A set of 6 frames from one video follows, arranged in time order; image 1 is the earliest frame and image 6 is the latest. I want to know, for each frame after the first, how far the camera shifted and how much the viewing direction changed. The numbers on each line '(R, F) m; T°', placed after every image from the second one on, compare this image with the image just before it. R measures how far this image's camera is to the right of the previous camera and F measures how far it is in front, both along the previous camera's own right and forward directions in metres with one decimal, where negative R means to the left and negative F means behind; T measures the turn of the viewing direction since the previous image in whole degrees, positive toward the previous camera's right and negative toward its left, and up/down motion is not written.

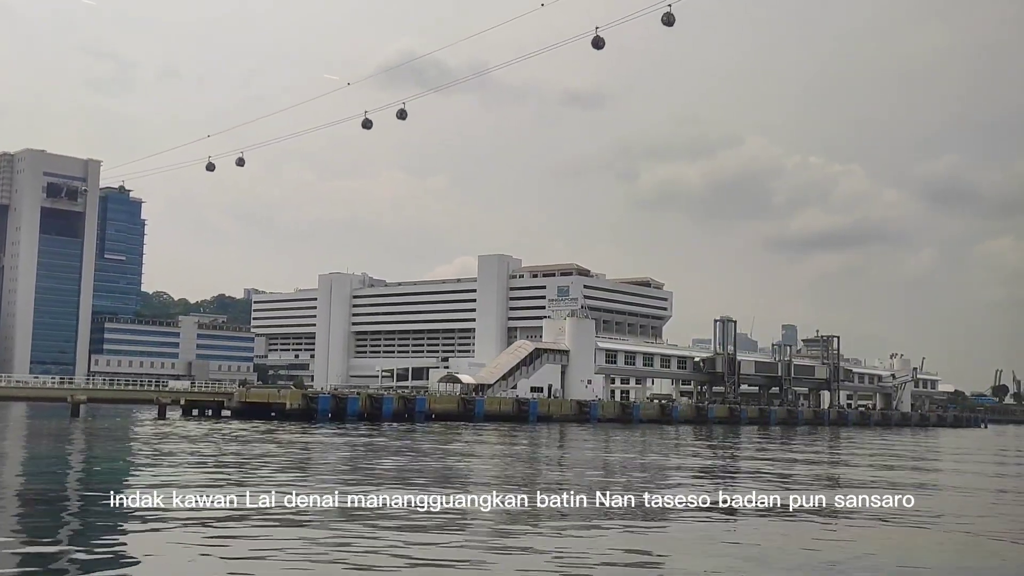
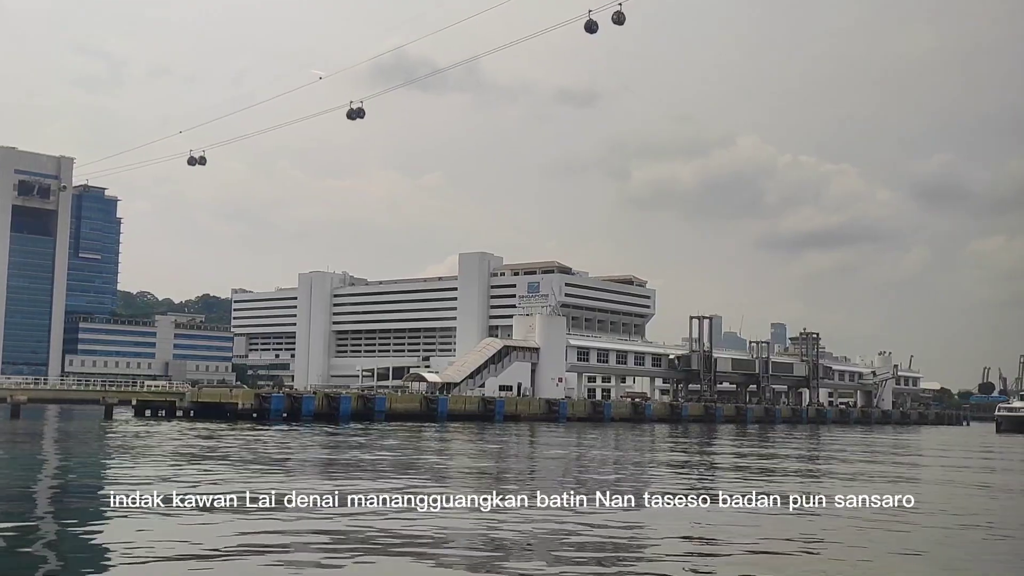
(+1.2, +1.2) m; 0°
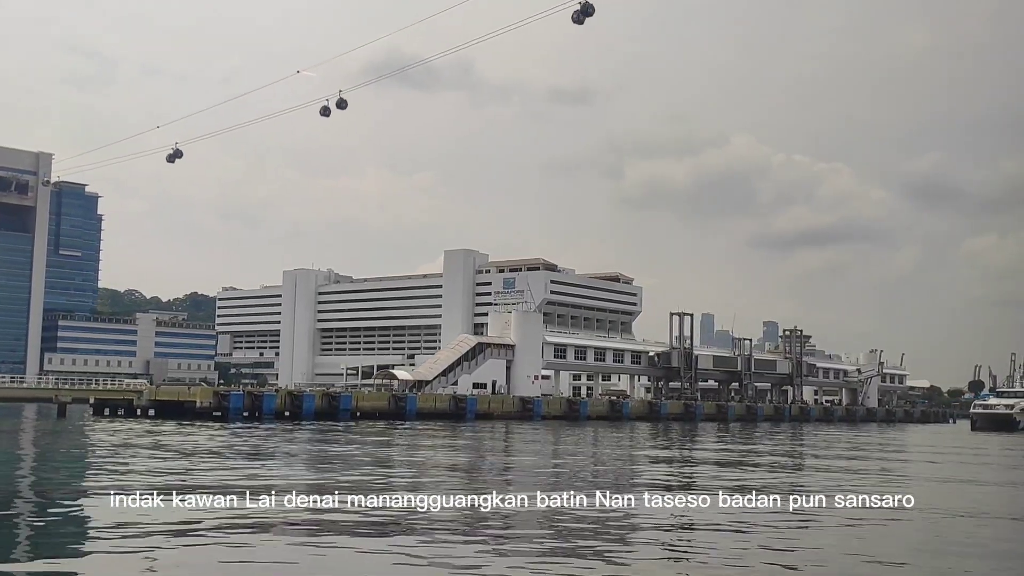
(+1.0, +1.0) m; 0°
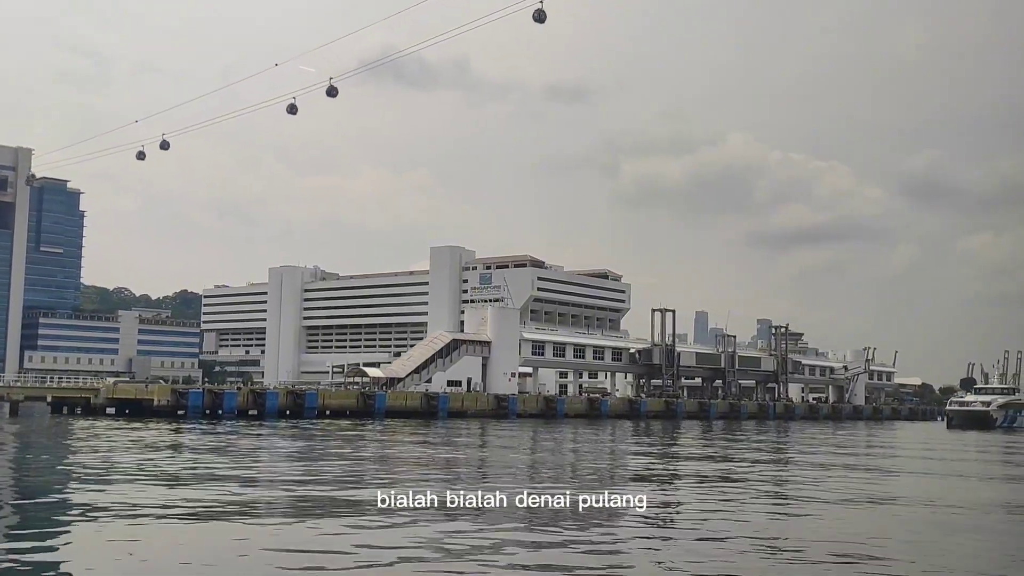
(+1.0, +1.0) m; 0°
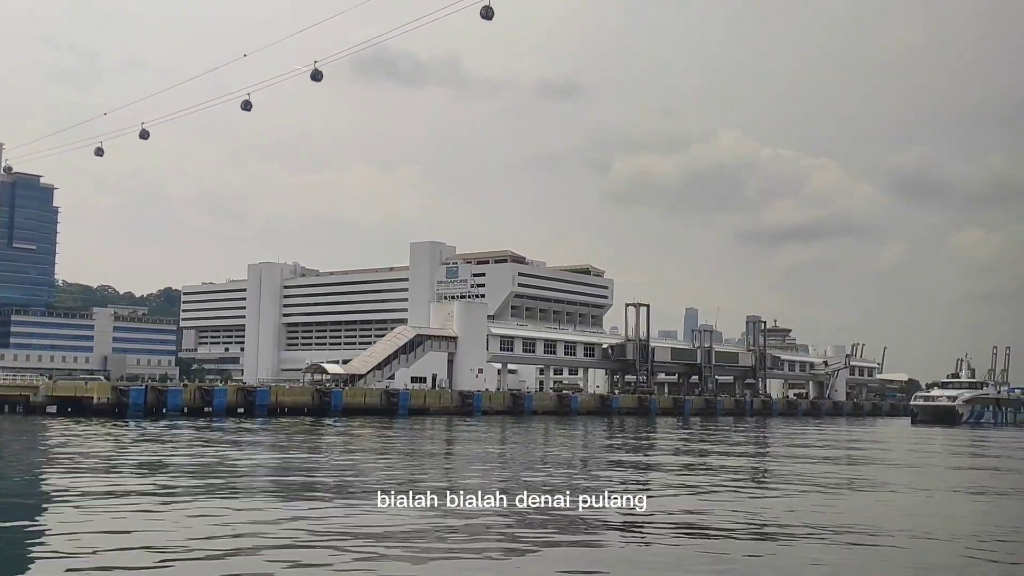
(+1.2, +1.3) m; 0°
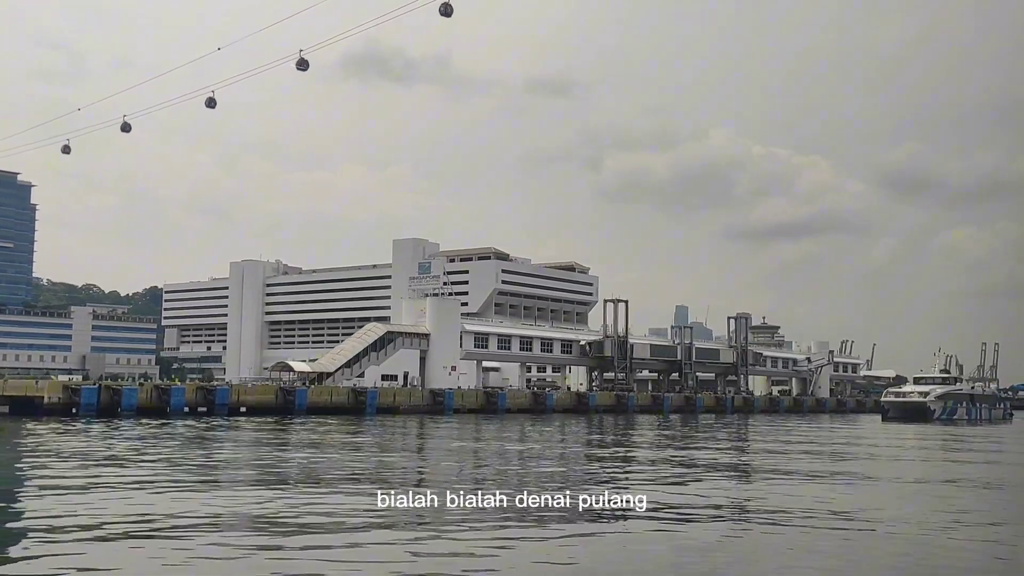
(+0.9, +1.0) m; 0°
